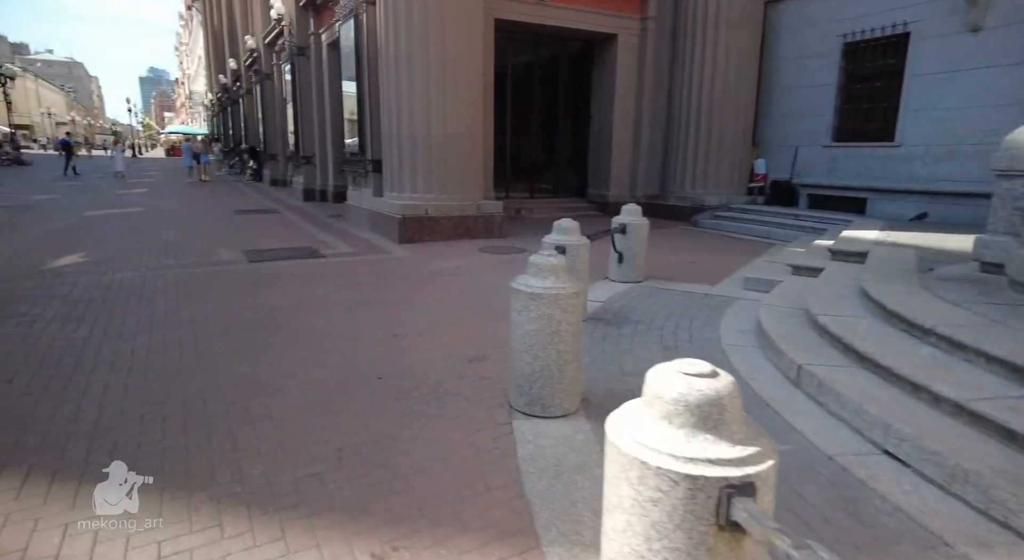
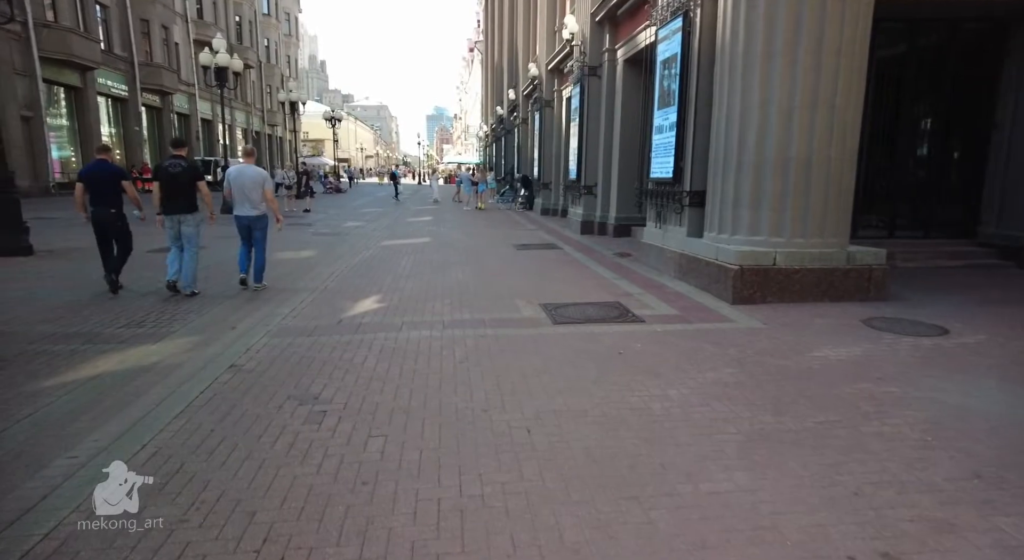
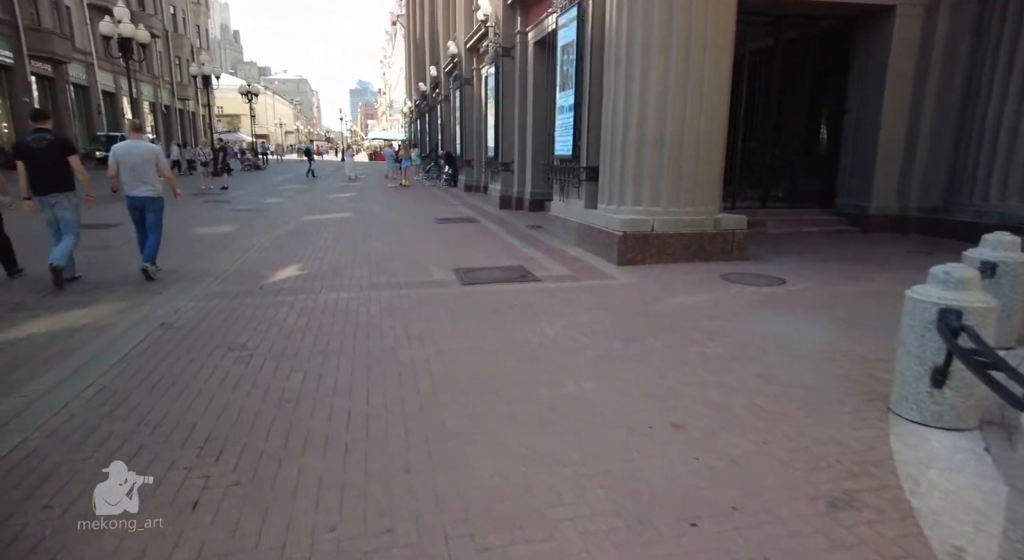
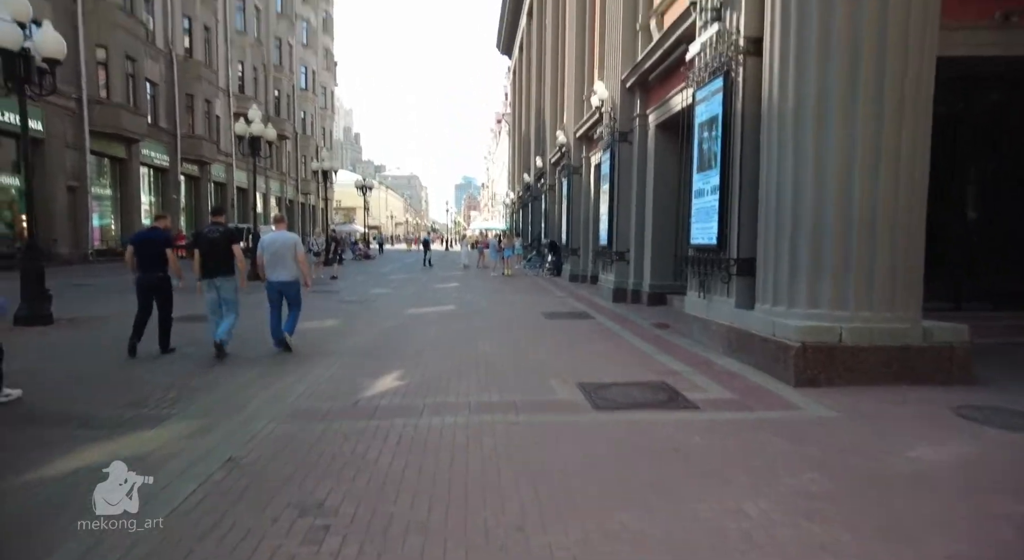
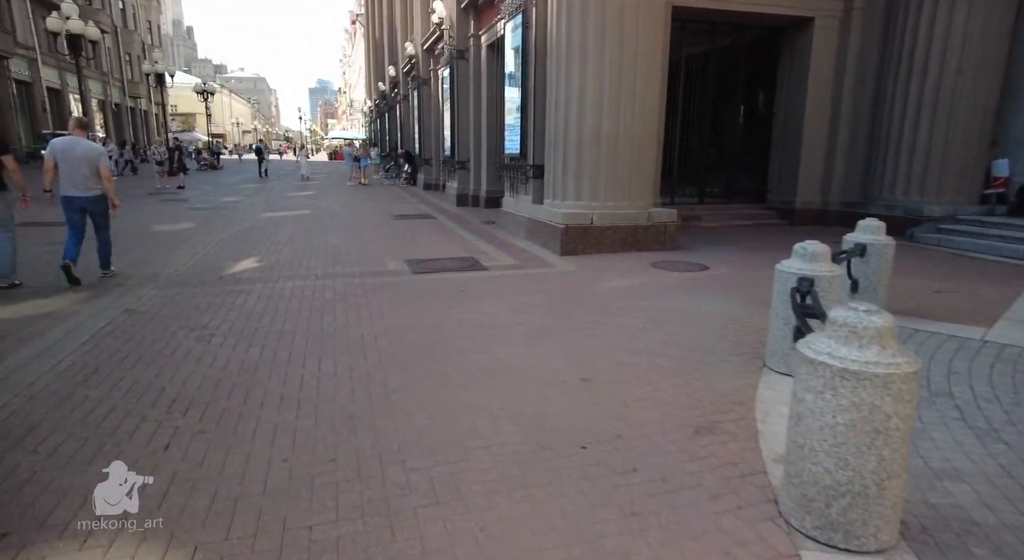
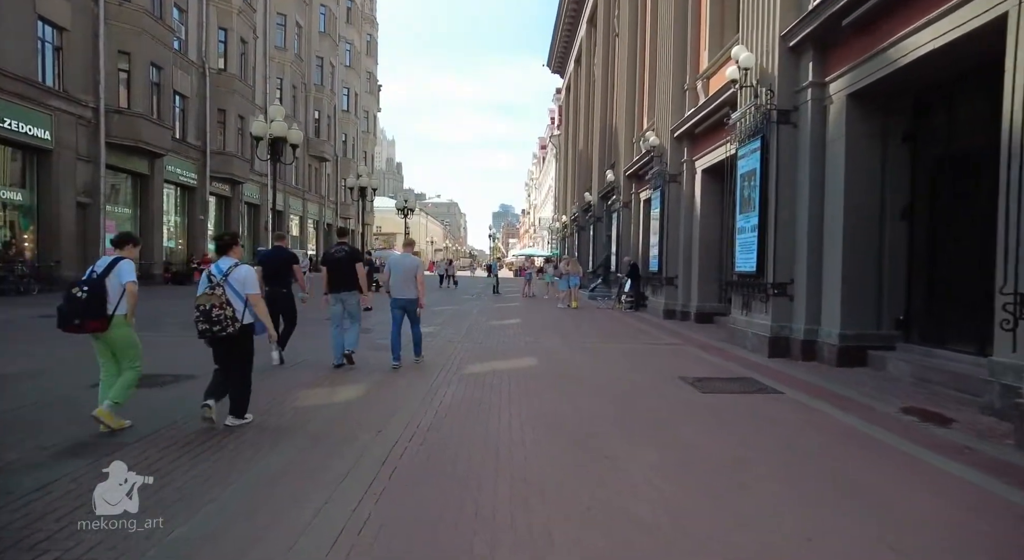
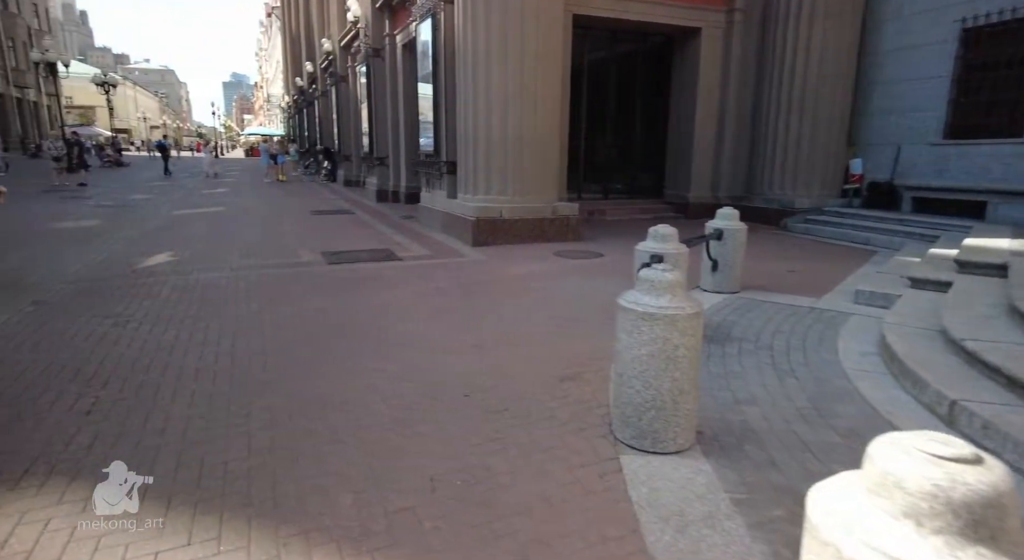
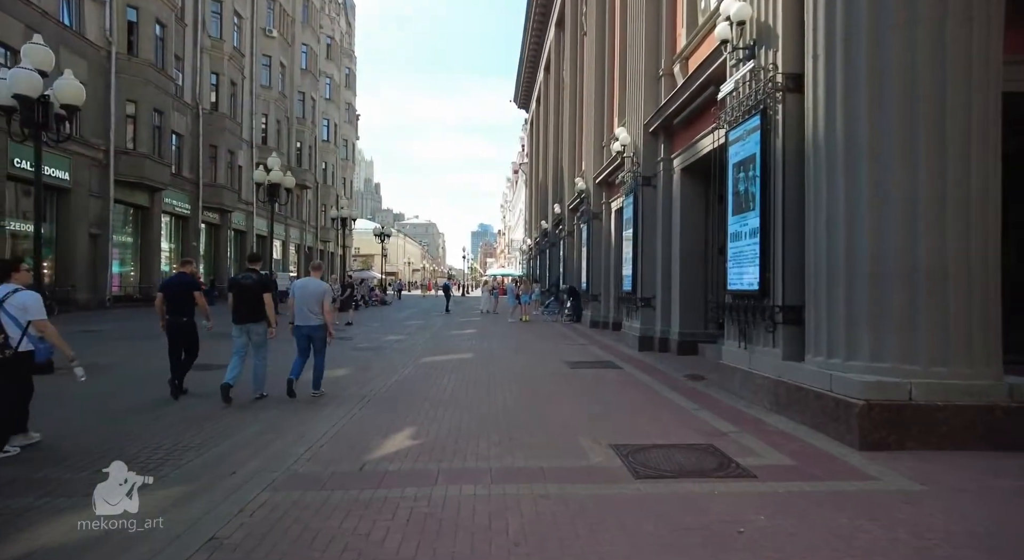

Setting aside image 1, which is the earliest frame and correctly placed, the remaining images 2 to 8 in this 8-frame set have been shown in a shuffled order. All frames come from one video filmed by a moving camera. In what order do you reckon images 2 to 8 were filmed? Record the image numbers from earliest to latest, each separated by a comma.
7, 5, 3, 2, 4, 8, 6
